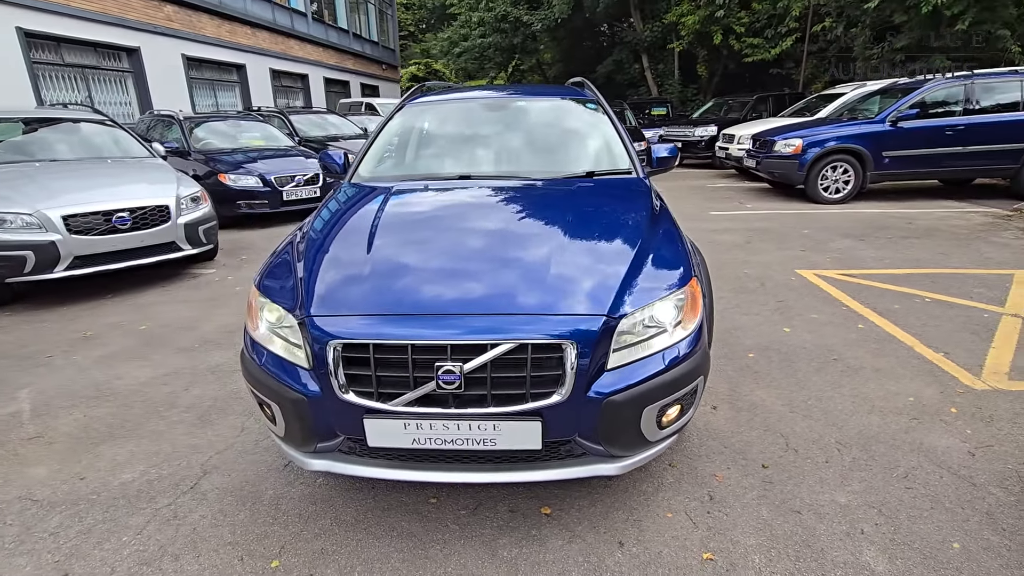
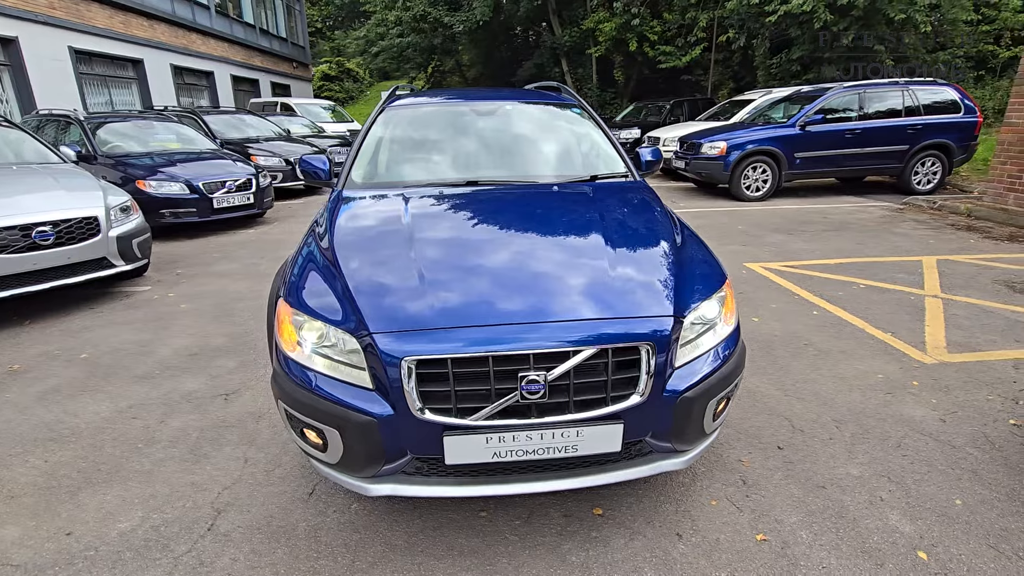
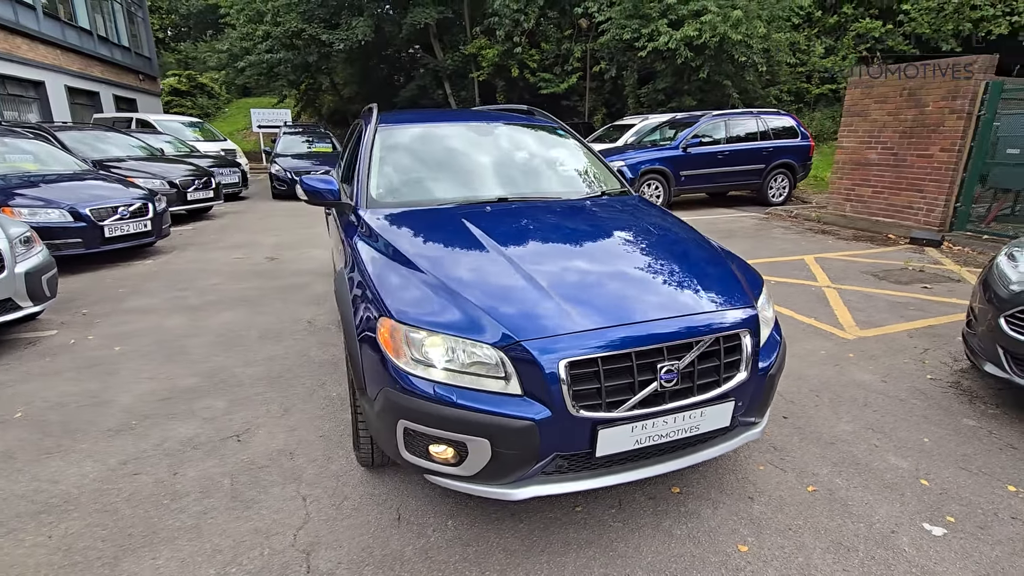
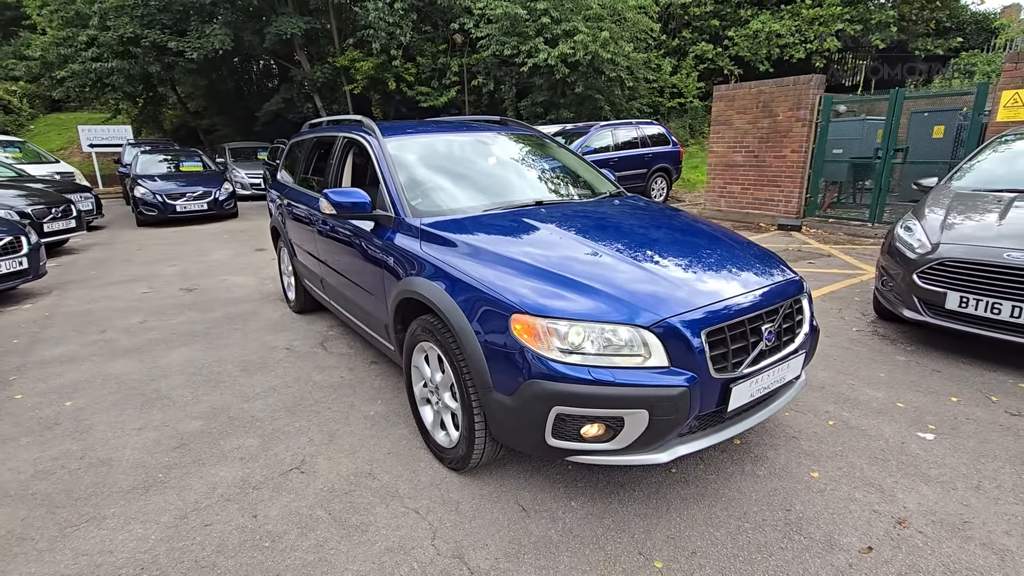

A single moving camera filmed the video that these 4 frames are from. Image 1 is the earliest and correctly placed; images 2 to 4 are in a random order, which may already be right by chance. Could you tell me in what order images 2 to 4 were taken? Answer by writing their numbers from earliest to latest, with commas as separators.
2, 3, 4
